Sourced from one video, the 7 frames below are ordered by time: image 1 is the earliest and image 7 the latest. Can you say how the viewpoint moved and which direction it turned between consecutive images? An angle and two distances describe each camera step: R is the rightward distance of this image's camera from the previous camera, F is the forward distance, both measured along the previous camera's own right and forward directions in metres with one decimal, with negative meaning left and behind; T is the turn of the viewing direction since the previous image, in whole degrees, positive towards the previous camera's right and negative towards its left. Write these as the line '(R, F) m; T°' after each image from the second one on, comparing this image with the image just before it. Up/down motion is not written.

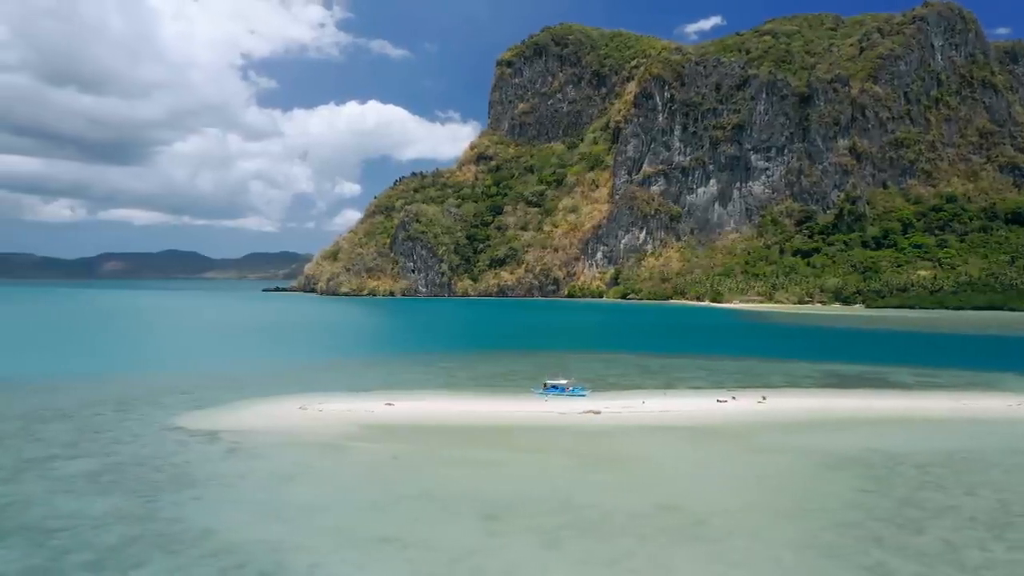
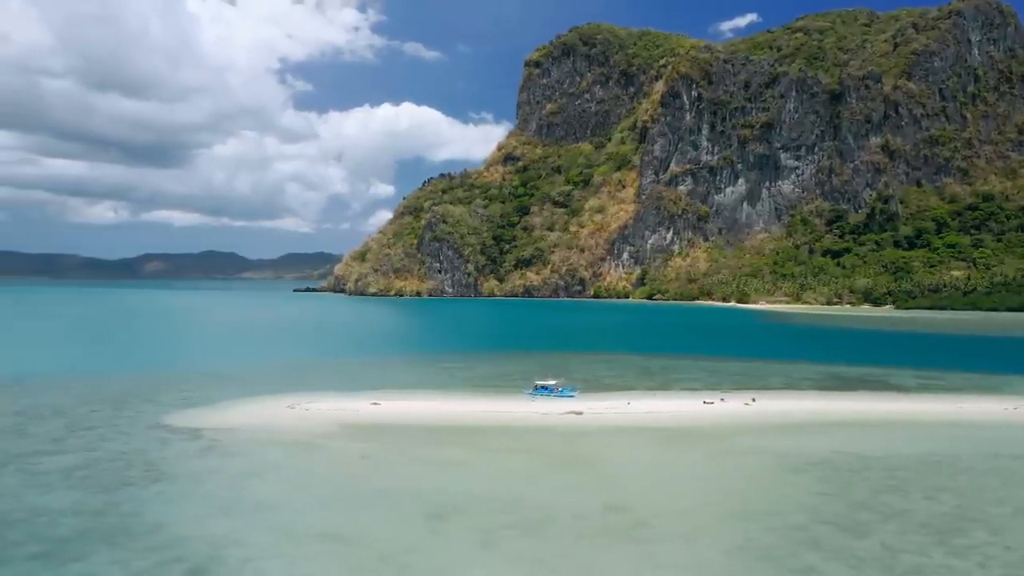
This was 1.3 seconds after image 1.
(+1.7, -0.1) m; -2°
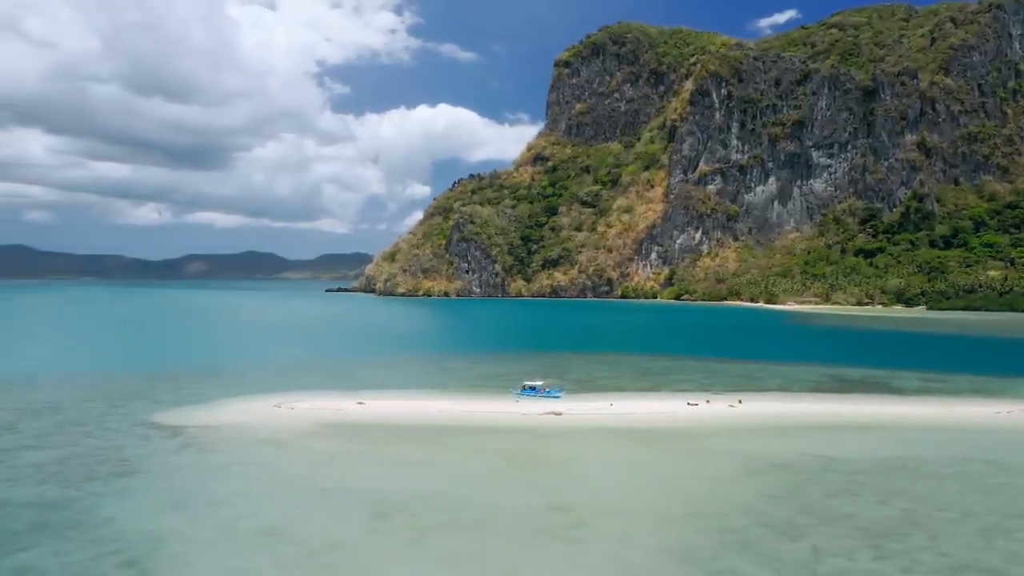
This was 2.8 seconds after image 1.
(+1.9, -0.1) m; -2°
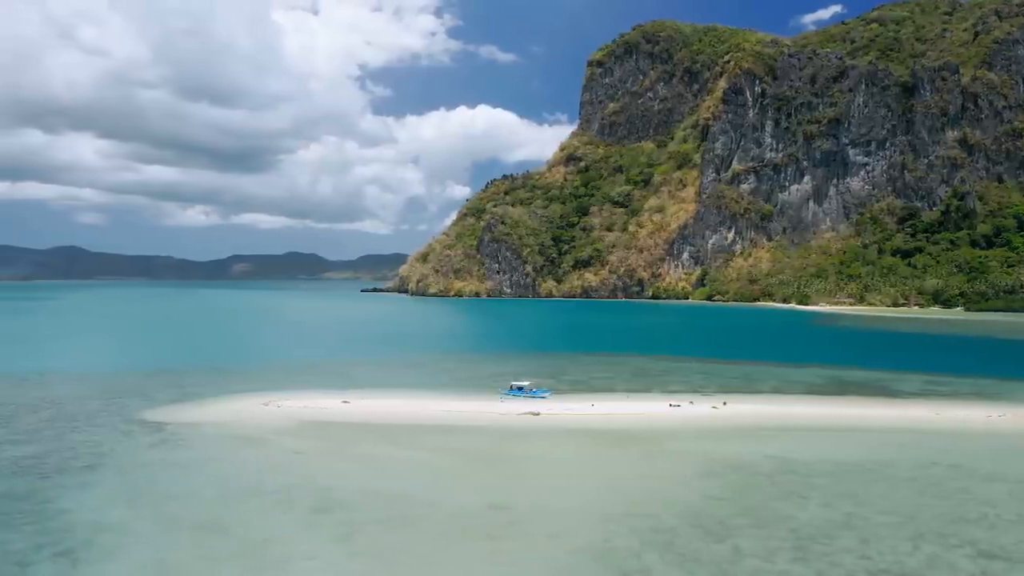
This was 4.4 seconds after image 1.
(+2.0, -0.1) m; -3°
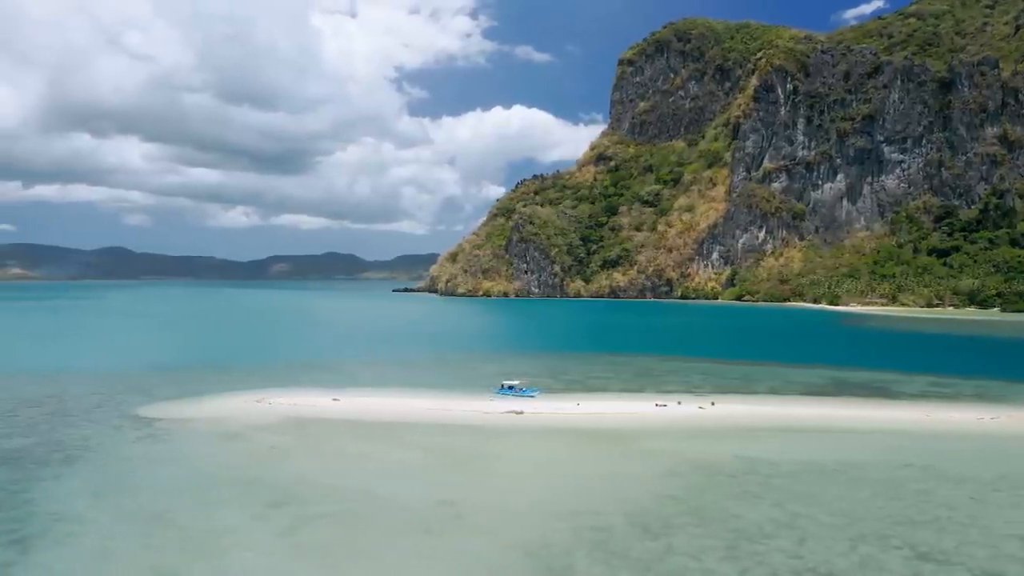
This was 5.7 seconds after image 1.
(+1.8, -0.1) m; -3°
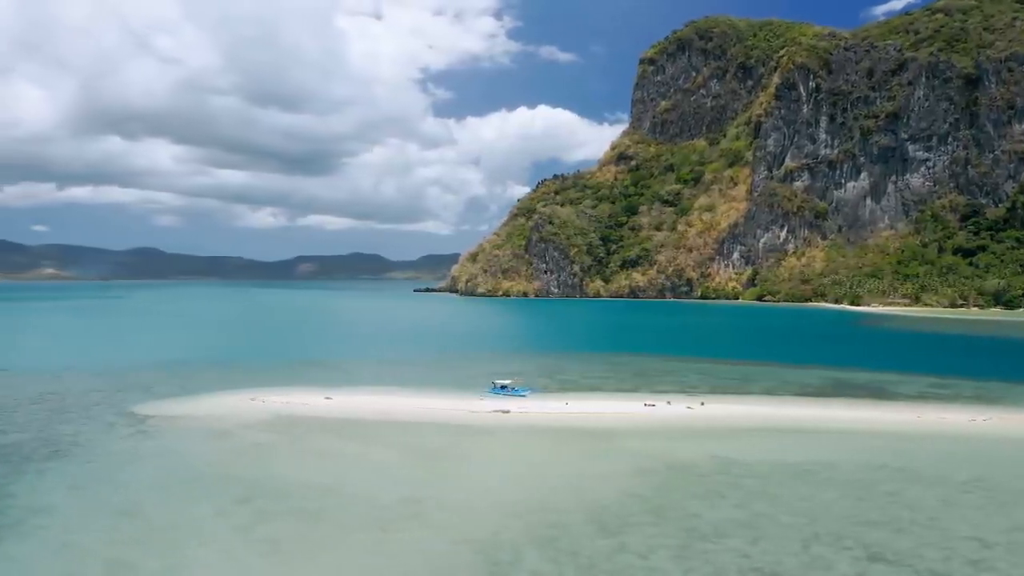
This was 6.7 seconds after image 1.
(+1.3, -0.1) m; -2°
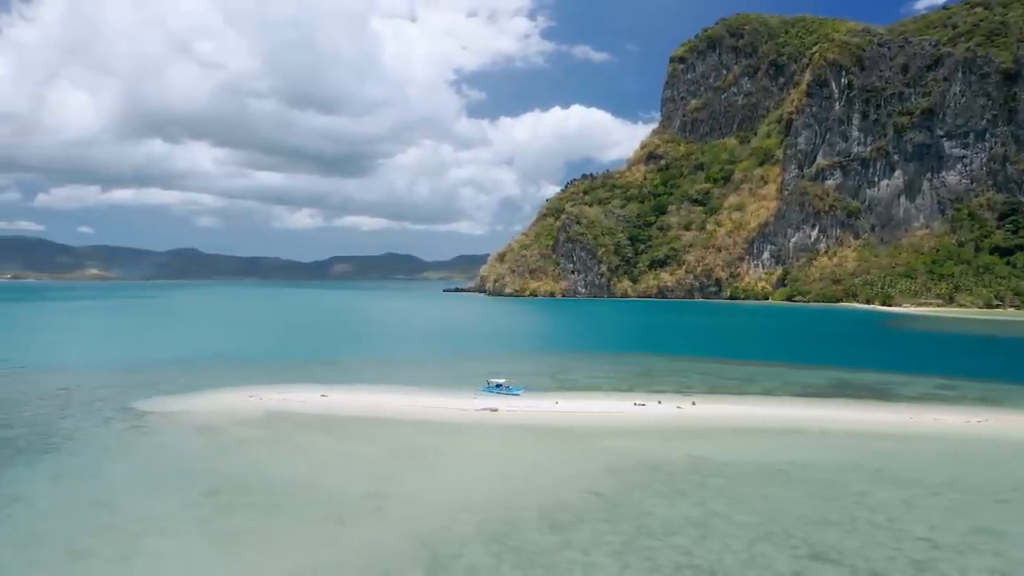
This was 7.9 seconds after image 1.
(+1.5, -0.2) m; -2°
